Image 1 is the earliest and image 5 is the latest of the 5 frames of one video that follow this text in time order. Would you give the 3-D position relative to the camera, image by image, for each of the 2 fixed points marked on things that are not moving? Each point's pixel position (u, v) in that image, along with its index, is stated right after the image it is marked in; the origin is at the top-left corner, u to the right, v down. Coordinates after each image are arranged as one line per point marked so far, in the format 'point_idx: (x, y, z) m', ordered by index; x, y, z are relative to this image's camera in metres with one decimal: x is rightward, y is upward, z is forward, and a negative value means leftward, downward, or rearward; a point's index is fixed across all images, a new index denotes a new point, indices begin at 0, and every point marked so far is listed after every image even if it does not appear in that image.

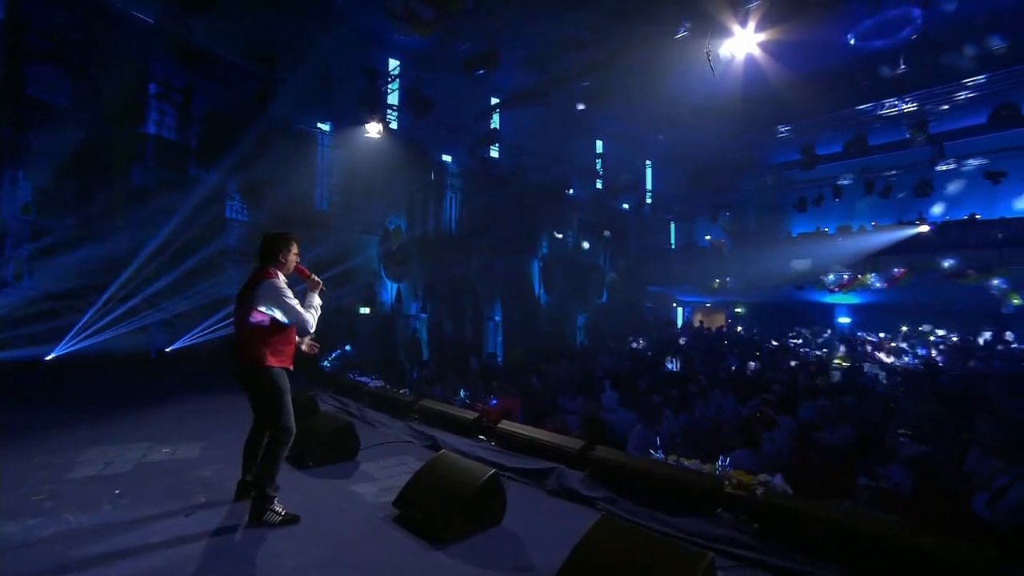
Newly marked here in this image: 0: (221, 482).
0: (-2.4, -1.6, +4.3) m
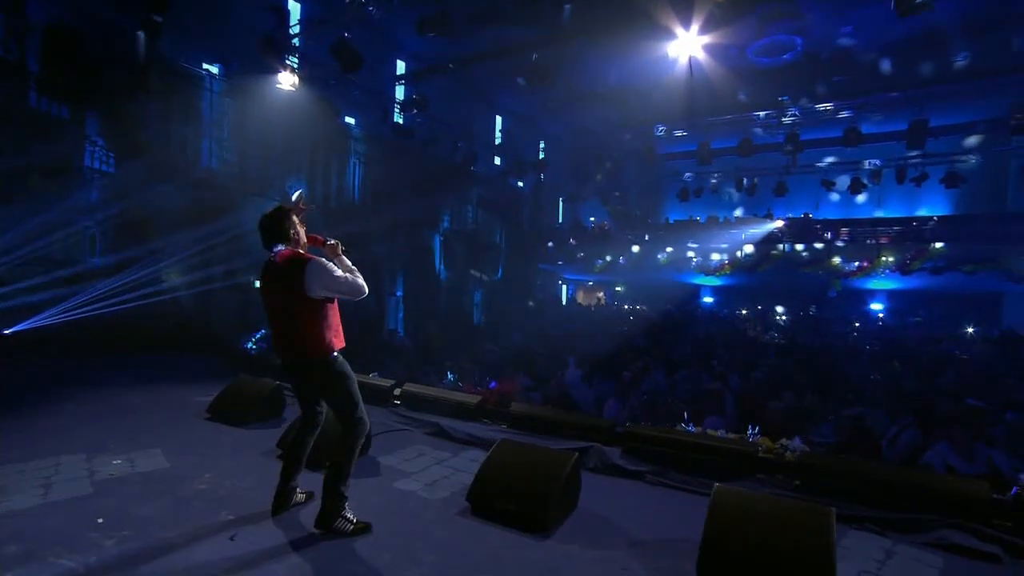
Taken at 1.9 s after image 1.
0: (-2.0, -1.5, +3.7) m
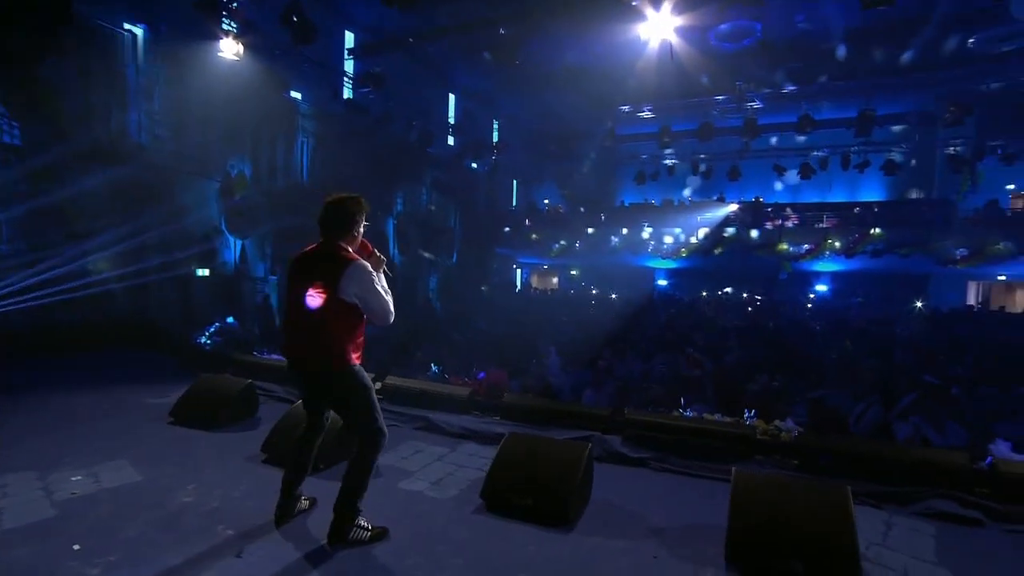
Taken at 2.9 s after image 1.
0: (-1.8, -1.4, +3.4) m
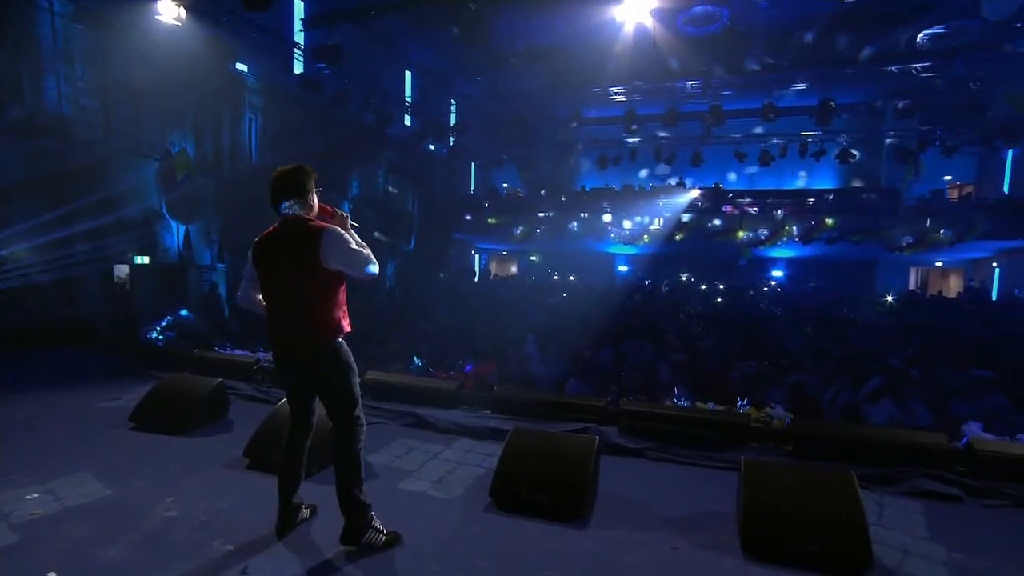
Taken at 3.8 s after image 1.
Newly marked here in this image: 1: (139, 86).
0: (-1.7, -1.4, +3.1) m
1: (-7.0, +3.8, +9.8) m
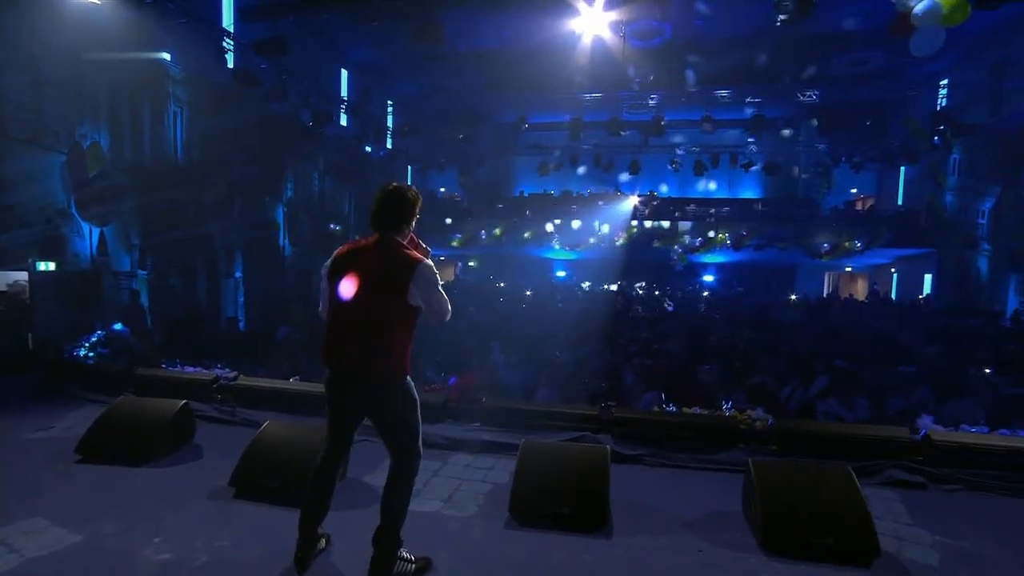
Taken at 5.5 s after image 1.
0: (-1.5, -1.5, +2.8) m
1: (-7.8, +3.6, +8.7) m
